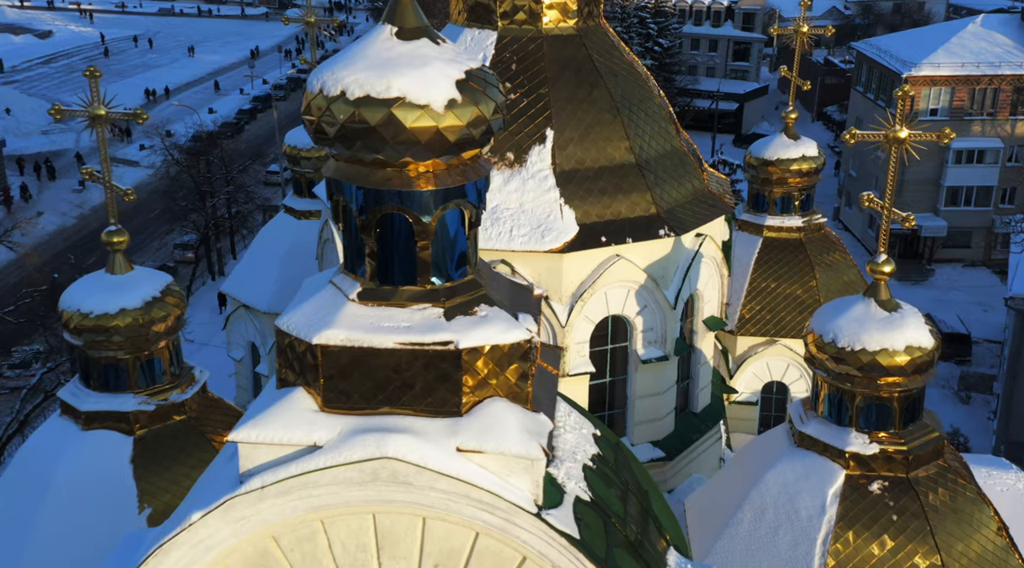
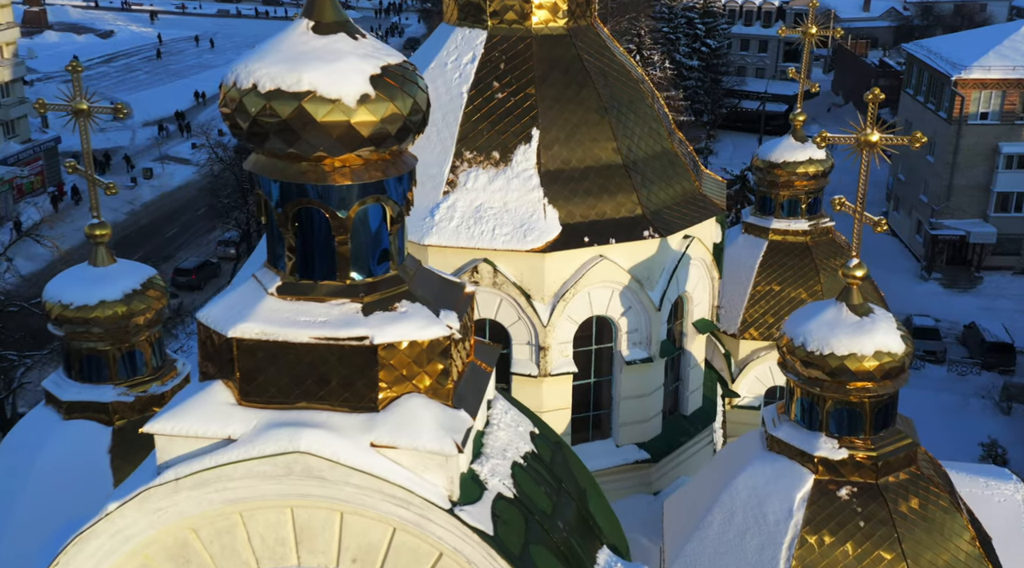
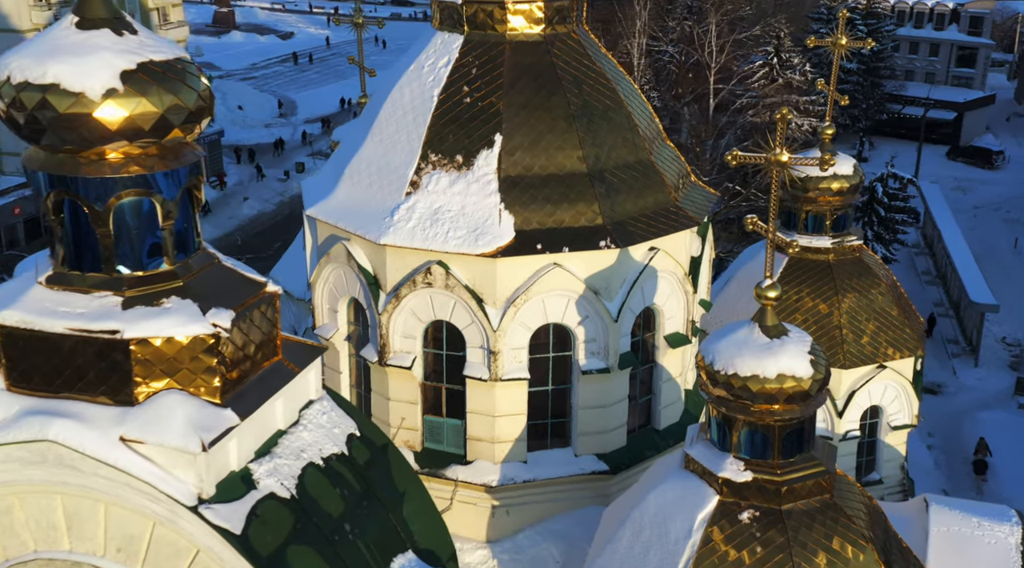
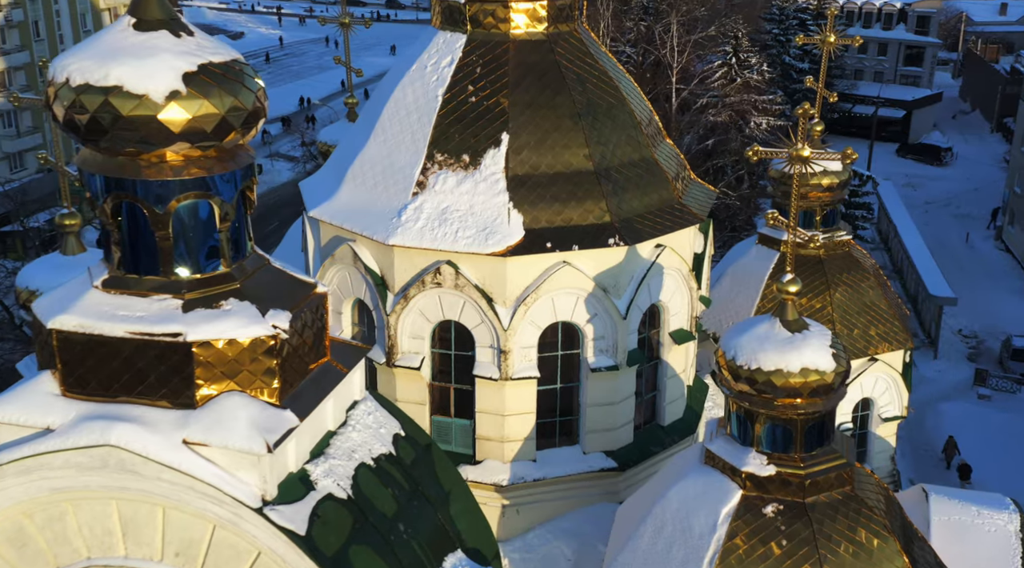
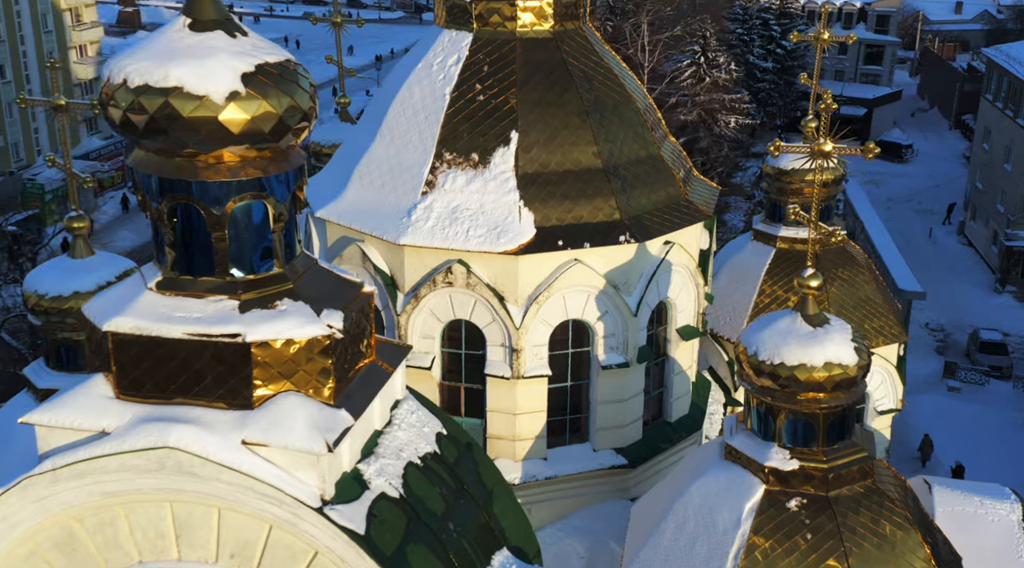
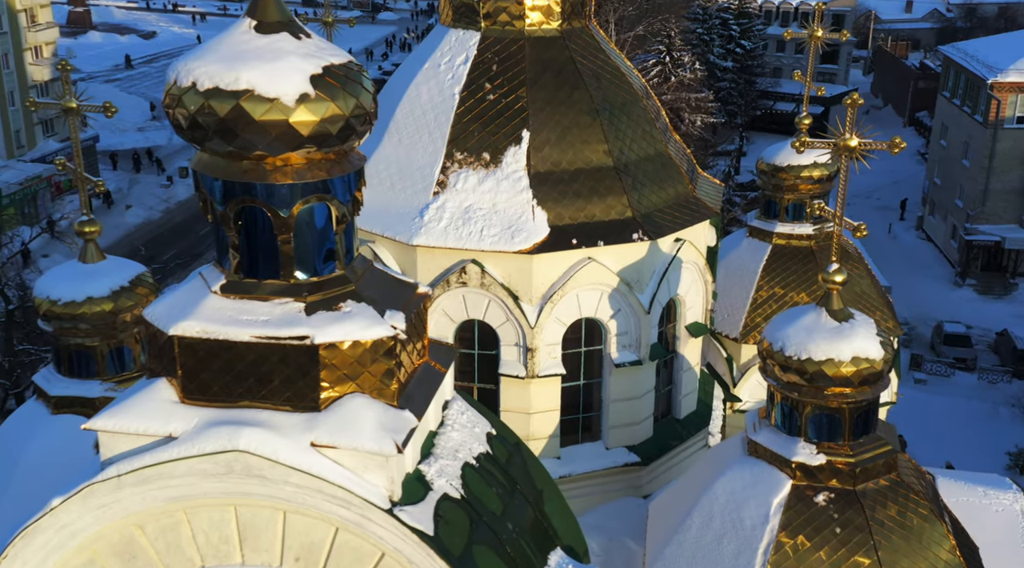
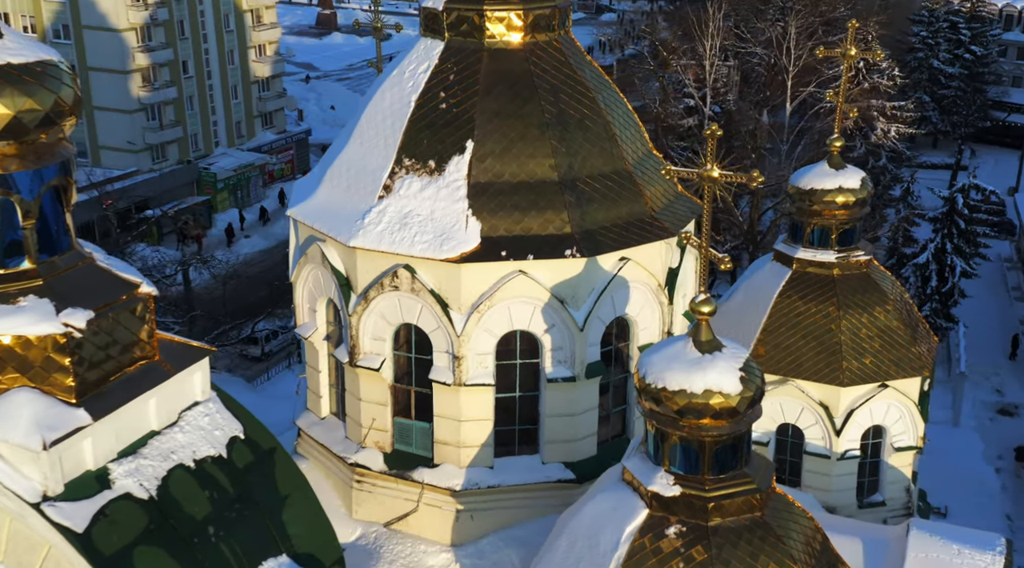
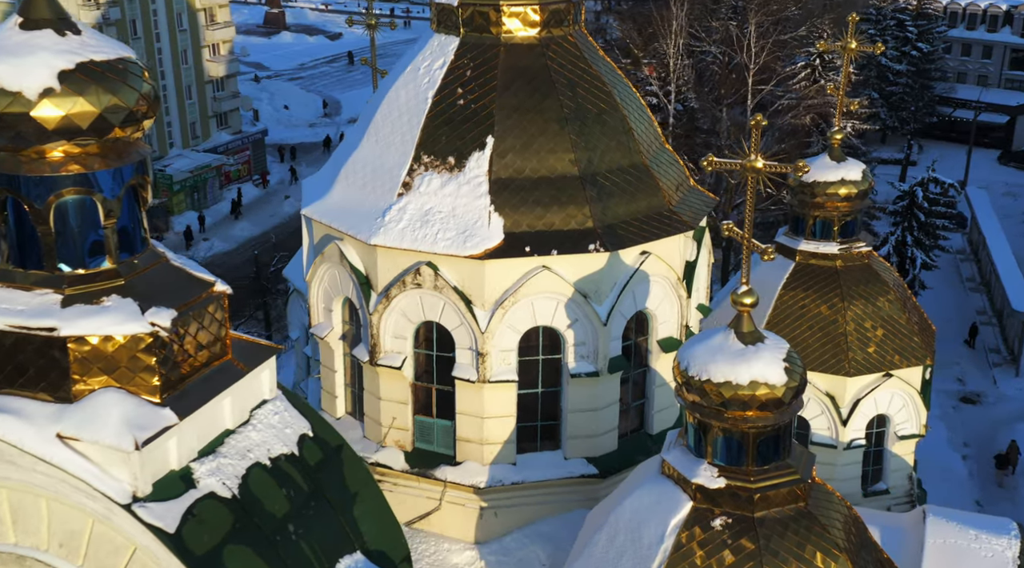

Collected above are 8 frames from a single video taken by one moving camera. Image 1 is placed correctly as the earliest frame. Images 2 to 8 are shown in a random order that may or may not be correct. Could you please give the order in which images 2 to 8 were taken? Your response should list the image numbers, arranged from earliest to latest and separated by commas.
2, 6, 5, 4, 3, 8, 7
